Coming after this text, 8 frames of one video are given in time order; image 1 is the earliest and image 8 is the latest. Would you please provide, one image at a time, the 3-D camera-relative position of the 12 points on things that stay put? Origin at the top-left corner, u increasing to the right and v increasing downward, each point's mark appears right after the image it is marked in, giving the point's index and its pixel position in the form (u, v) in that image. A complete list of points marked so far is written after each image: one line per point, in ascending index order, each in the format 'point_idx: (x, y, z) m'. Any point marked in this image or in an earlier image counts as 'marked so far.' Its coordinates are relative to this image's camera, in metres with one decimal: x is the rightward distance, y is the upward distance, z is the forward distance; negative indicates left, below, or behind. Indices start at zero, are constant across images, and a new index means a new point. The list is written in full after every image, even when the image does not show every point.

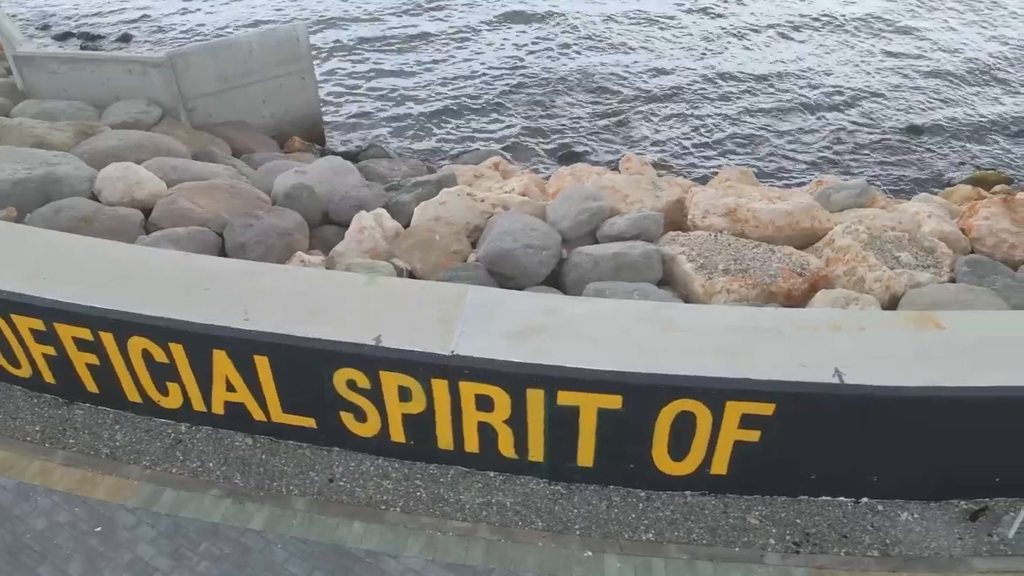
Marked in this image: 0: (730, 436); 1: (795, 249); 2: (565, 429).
0: (+0.9, -0.6, +3.5) m
1: (+1.8, +0.3, +5.4) m
2: (+0.2, -0.6, +3.5) m
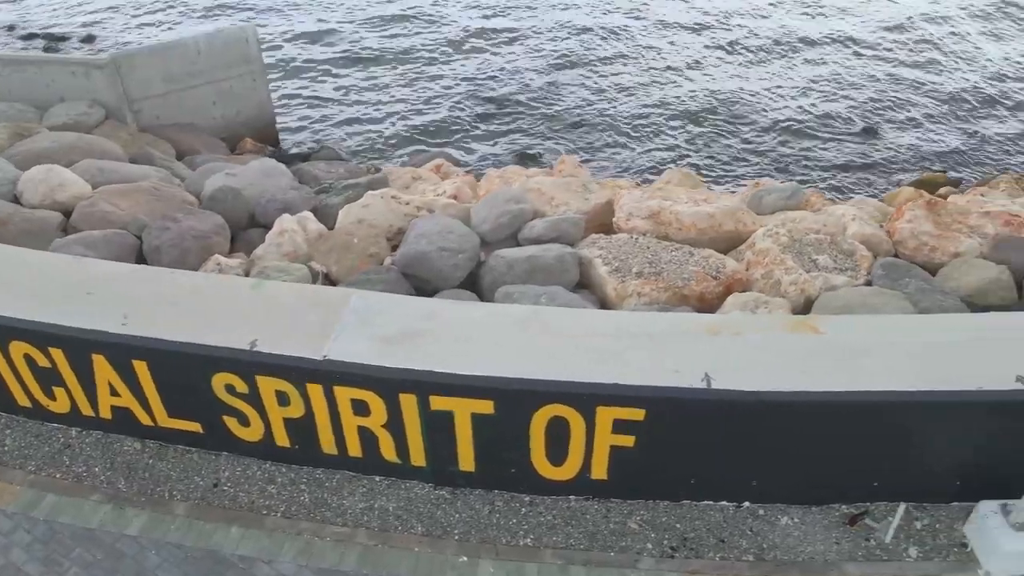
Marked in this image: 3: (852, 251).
0: (+0.4, -0.6, +3.5) m
1: (+1.3, +0.2, +5.4) m
2: (-0.3, -0.6, +3.5) m
3: (+2.2, +0.2, +5.5) m
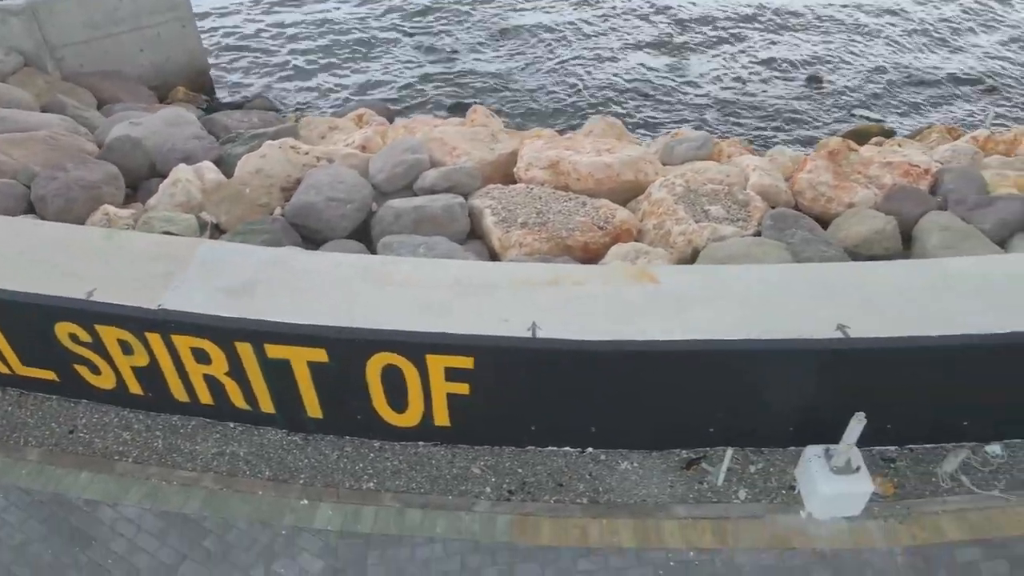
0: (-0.3, -0.4, +3.5) m
1: (+0.6, +0.6, +5.4) m
2: (-1.0, -0.4, +3.6) m
3: (+1.5, +0.6, +5.5) m
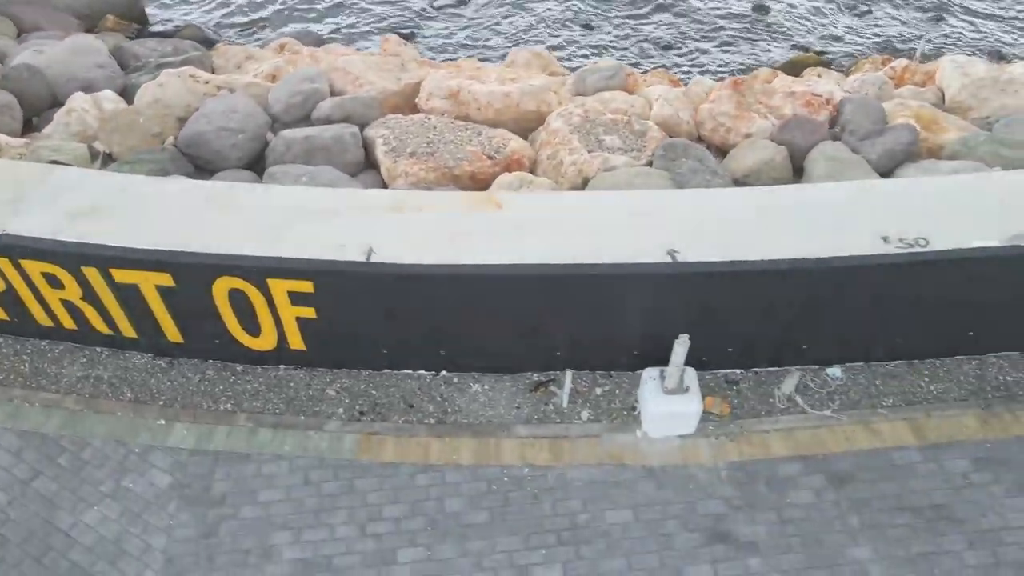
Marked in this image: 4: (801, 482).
0: (-1.0, -0.1, +3.6) m
1: (-0.1, +1.0, +5.5) m
2: (-1.6, -0.1, +3.7) m
3: (+0.9, +1.0, +5.5) m
4: (+1.2, -0.8, +3.5) m
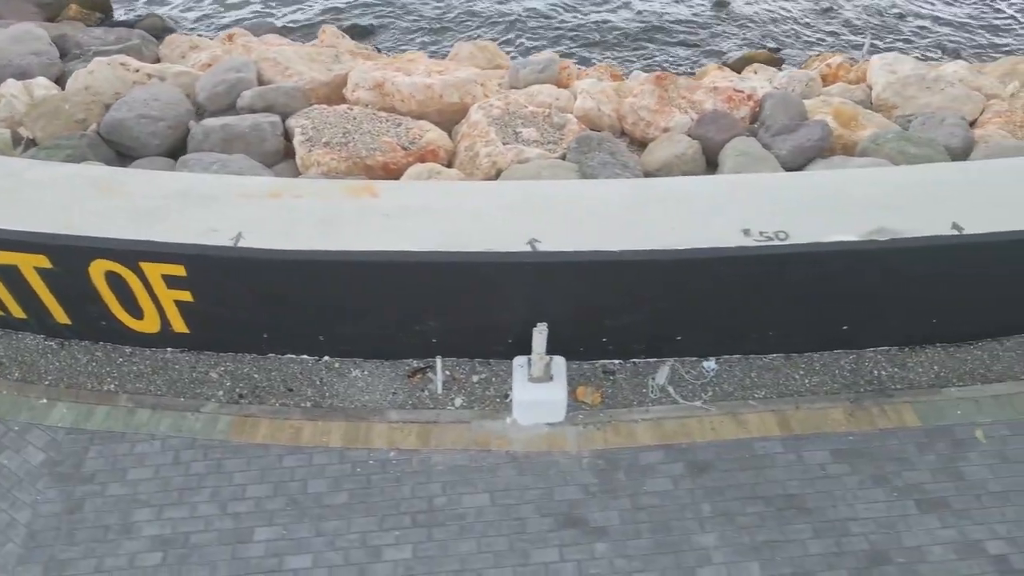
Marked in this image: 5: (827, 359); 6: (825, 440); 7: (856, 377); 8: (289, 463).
0: (-1.5, 0.0, +3.7) m
1: (-0.6, +1.1, +5.5) m
2: (-2.2, 0.0, +3.8) m
3: (+0.3, +1.1, +5.6) m
4: (+0.6, -0.8, +3.6) m
5: (+1.5, -0.3, +4.0) m
6: (+1.4, -0.7, +3.7) m
7: (+1.6, -0.4, +4.0) m
8: (-0.9, -0.7, +3.6) m
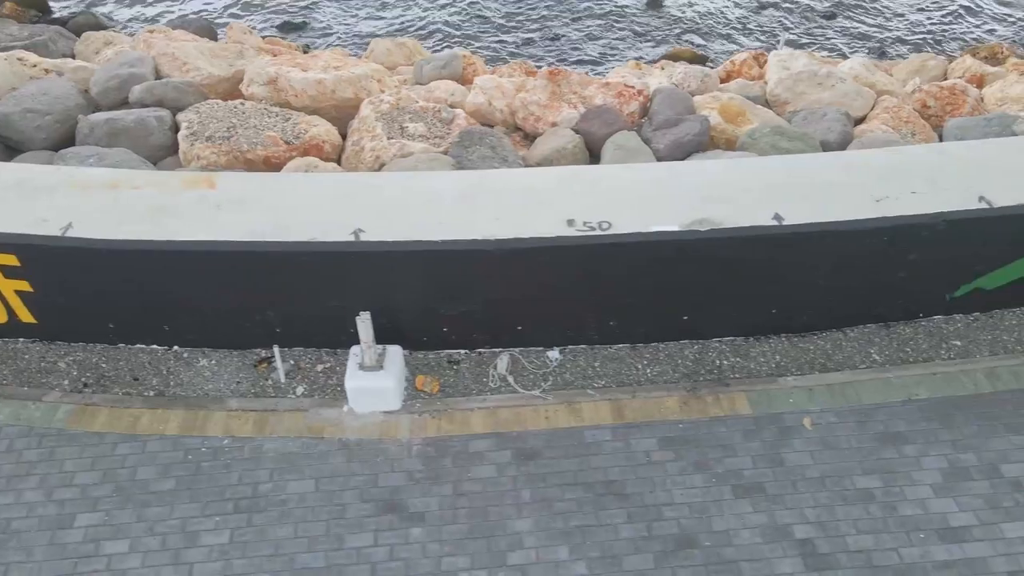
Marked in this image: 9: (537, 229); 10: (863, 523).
0: (-2.2, 0.0, +3.8) m
1: (-1.3, +1.1, +5.6) m
2: (-2.9, 0.0, +3.8) m
3: (-0.4, +1.1, +5.6) m
4: (-0.1, -0.7, +3.6) m
5: (+0.8, -0.3, +4.1) m
6: (+0.6, -0.6, +3.7) m
7: (+0.9, -0.4, +4.0) m
8: (-1.7, -0.7, +3.6) m
9: (+0.1, +0.3, +3.6) m
10: (+1.4, -0.9, +3.4) m
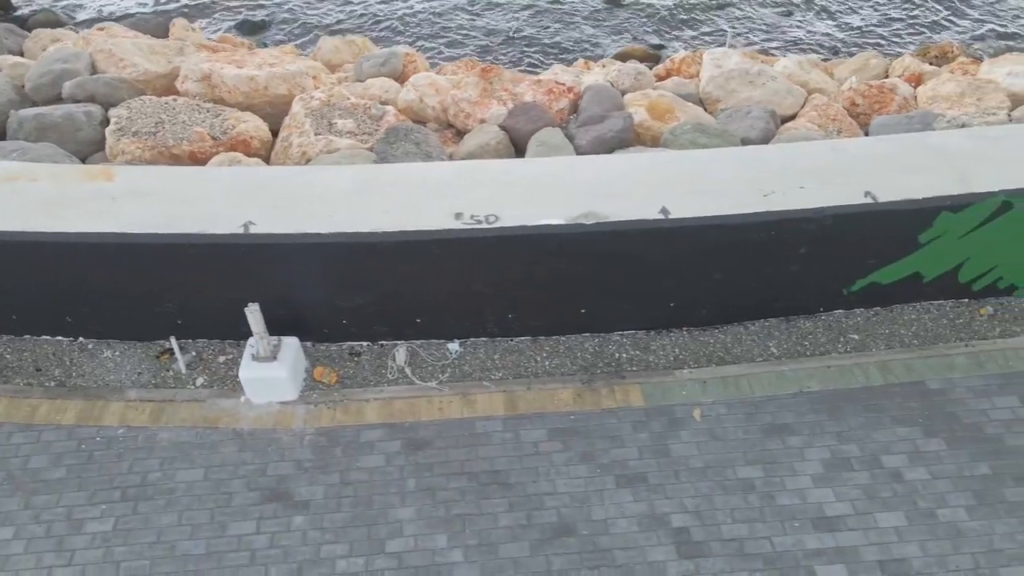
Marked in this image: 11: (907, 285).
0: (-2.7, 0.0, +3.8) m
1: (-1.8, +1.2, +5.6) m
2: (-3.4, +0.1, +3.8) m
3: (-0.9, +1.2, +5.7) m
4: (-0.6, -0.7, +3.7) m
5: (+0.3, -0.3, +4.1) m
6: (+0.1, -0.6, +3.8) m
7: (+0.4, -0.3, +4.1) m
8: (-2.1, -0.7, +3.7) m
9: (-0.4, +0.3, +3.7) m
10: (+0.9, -0.9, +3.4) m
11: (+1.9, 0.0, +4.2) m
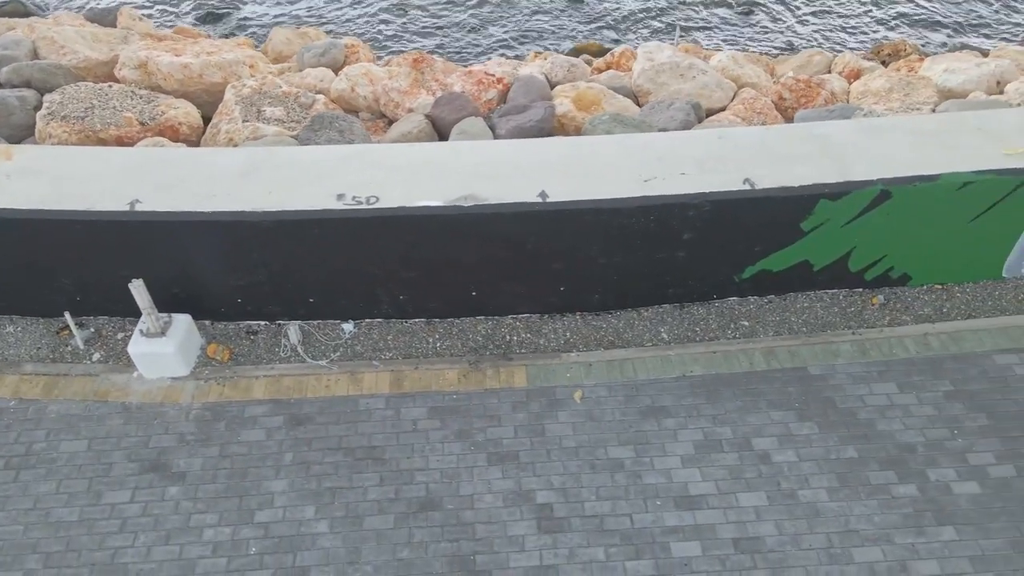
0: (-3.2, +0.2, +3.9) m
1: (-2.3, +1.3, +5.7) m
2: (-3.9, +0.2, +4.0) m
3: (-1.4, +1.2, +5.8) m
4: (-1.1, -0.6, +3.7) m
5: (-0.2, -0.2, +4.2) m
6: (-0.4, -0.5, +3.8) m
7: (-0.1, -0.3, +4.1) m
8: (-2.7, -0.5, +3.8) m
9: (-0.9, +0.4, +3.8) m
10: (+0.4, -0.8, +3.5) m
11: (+1.4, +0.1, +4.2) m
